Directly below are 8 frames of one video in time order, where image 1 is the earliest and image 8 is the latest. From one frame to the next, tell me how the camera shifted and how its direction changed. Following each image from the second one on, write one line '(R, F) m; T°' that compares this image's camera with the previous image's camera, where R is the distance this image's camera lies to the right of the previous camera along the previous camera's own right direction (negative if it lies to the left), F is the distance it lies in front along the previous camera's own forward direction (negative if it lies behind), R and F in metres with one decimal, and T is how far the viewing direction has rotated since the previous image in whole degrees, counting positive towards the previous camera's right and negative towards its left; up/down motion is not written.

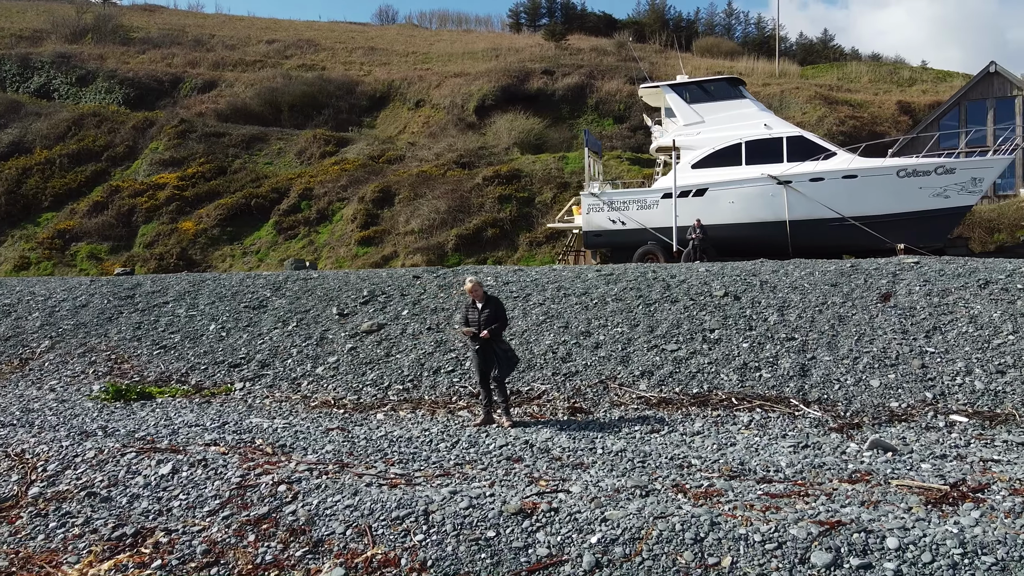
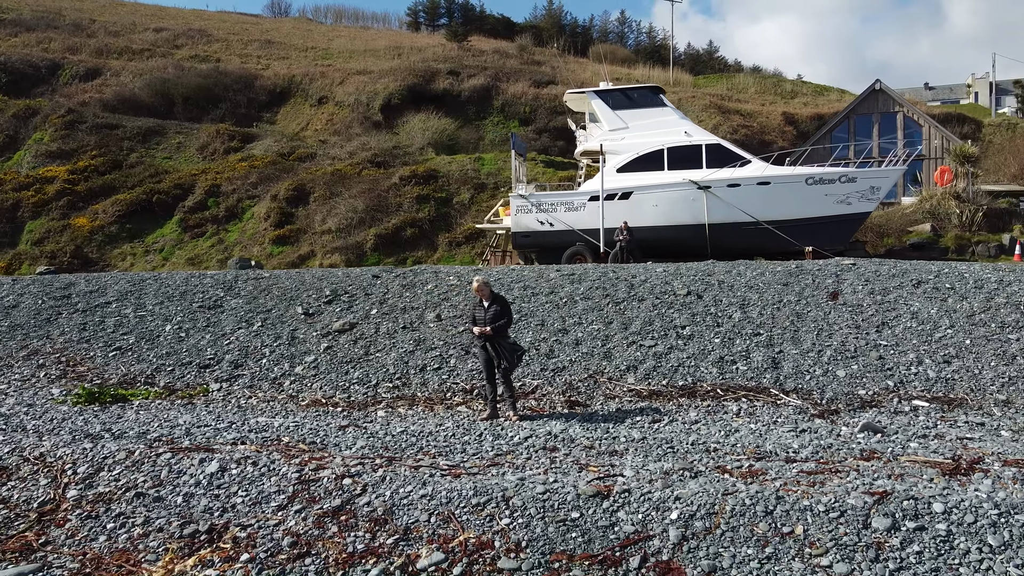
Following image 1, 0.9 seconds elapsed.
(-0.9, -0.2) m; +8°
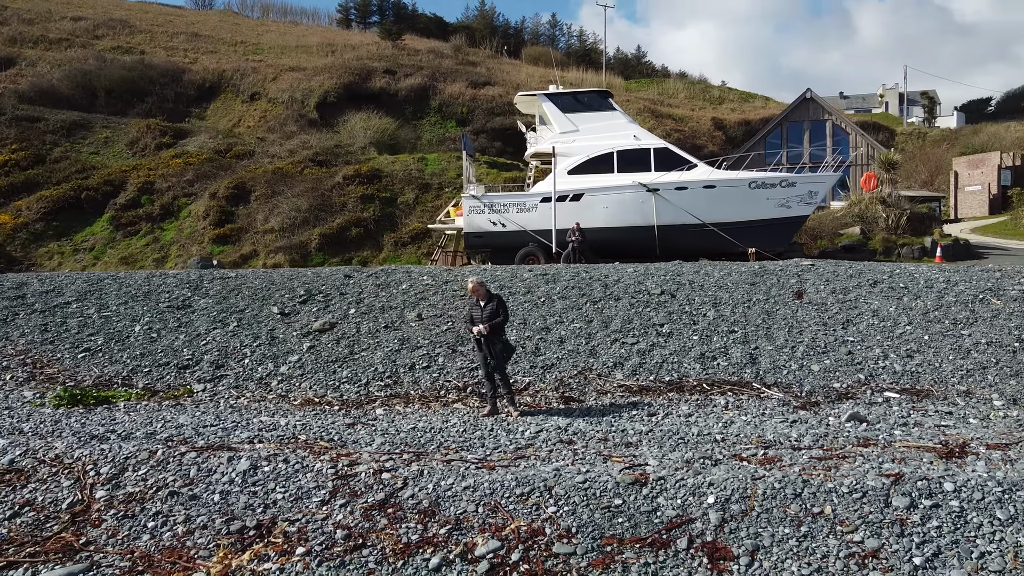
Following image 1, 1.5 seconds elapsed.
(-0.6, -0.1) m; +5°
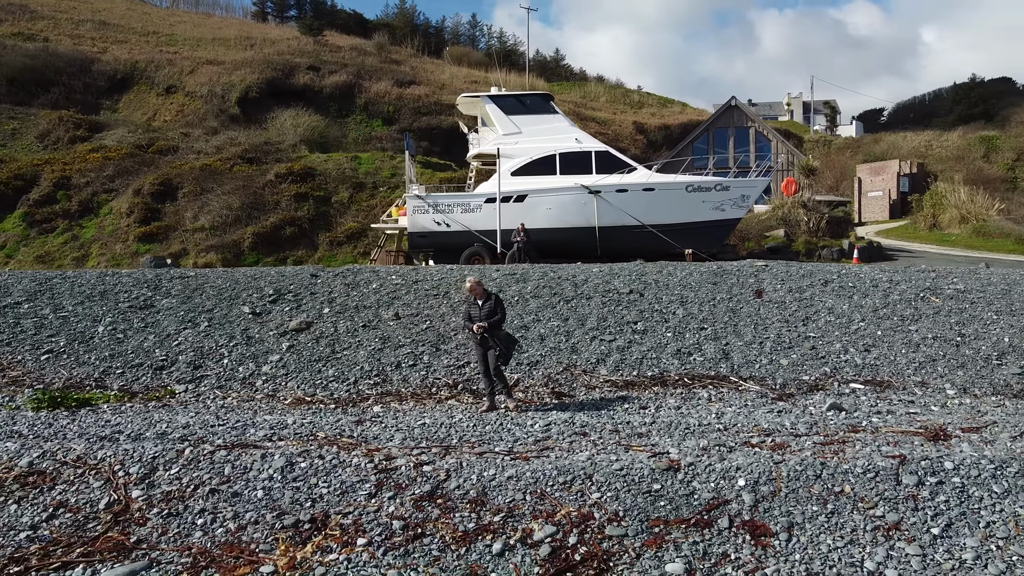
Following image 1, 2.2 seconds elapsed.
(-0.7, -0.2) m; +6°
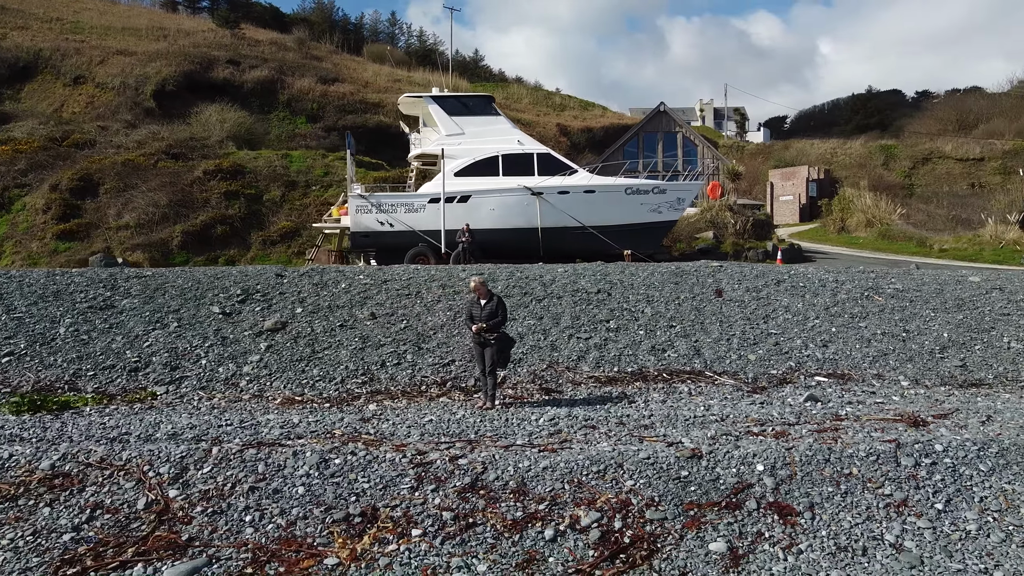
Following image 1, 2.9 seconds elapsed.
(-0.7, -0.1) m; +6°
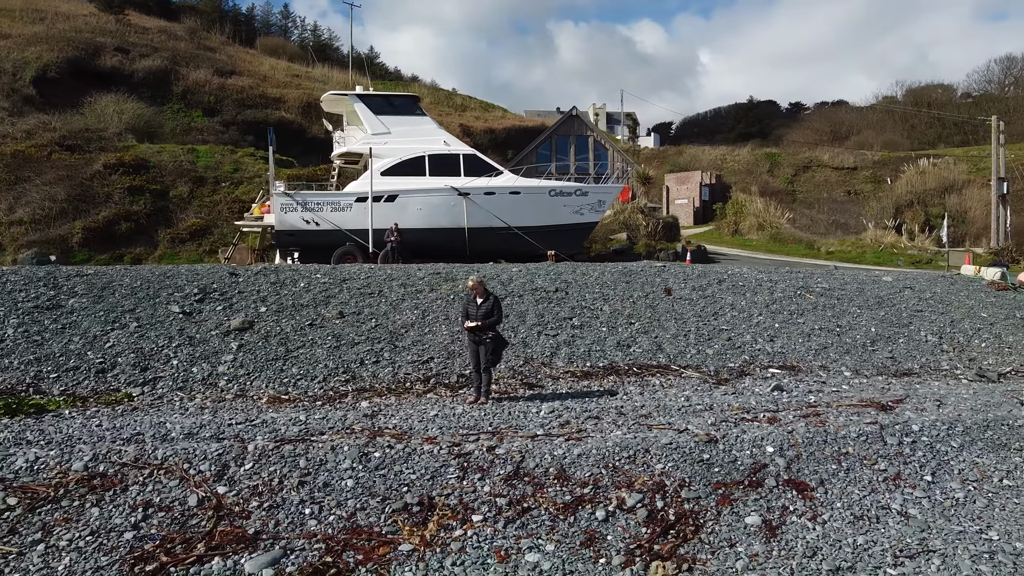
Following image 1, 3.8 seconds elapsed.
(-0.8, -0.2) m; +8°
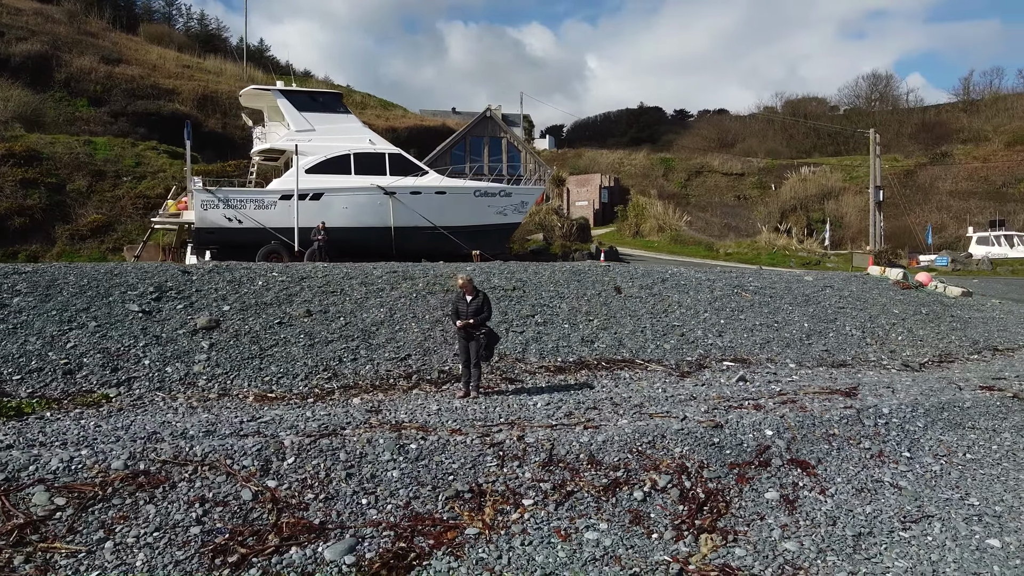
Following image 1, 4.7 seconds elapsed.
(-0.8, -0.2) m; +8°
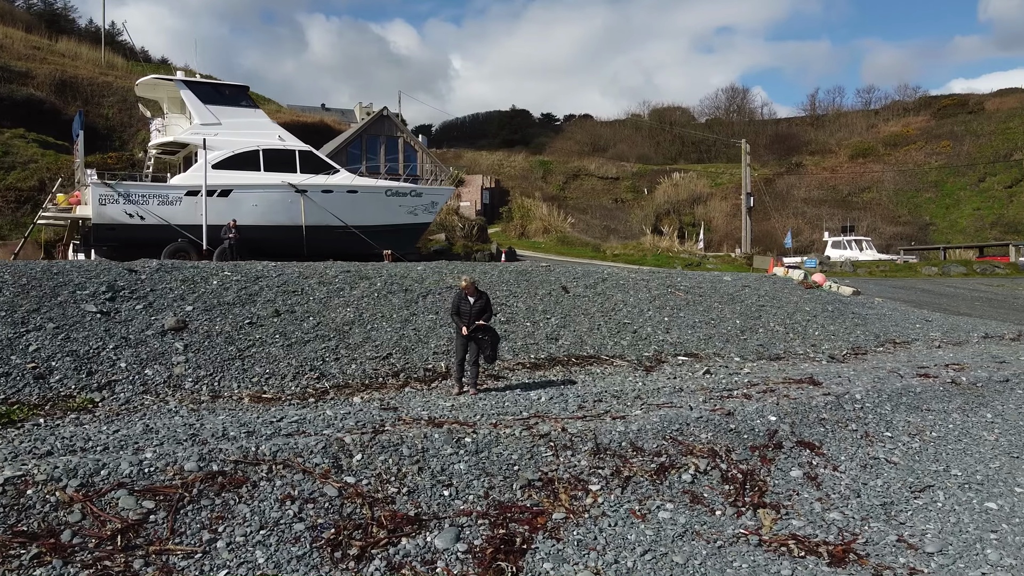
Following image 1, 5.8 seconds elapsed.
(-1.1, -0.1) m; +9°
